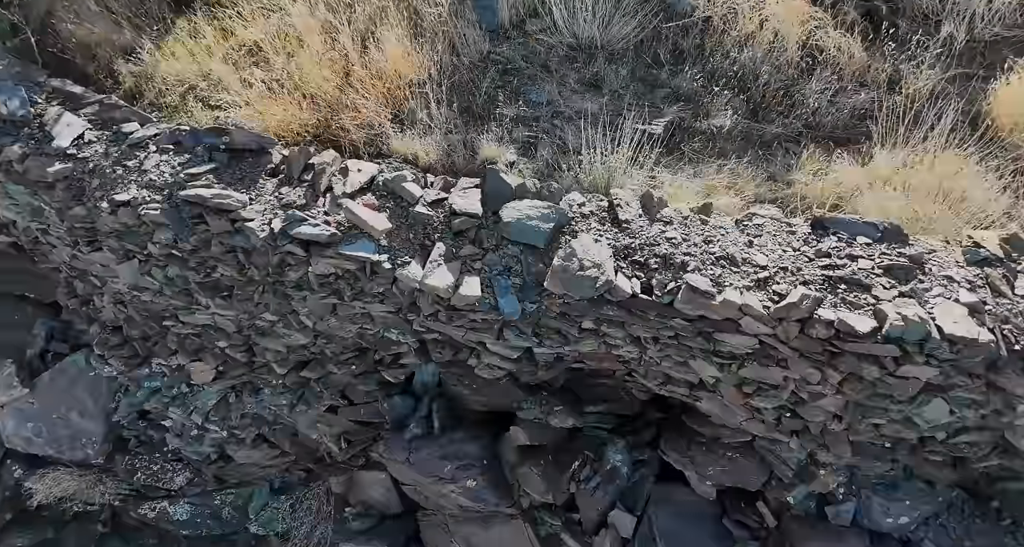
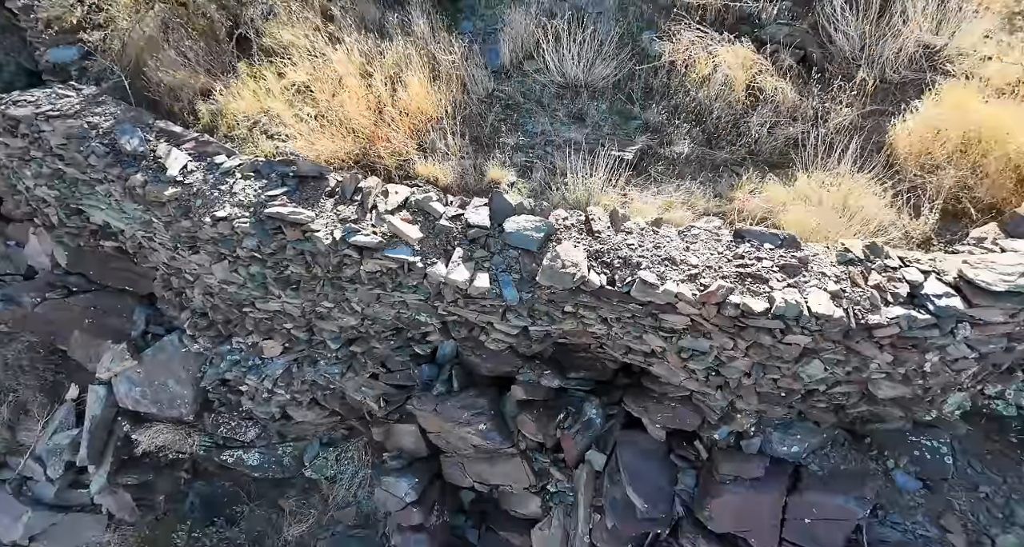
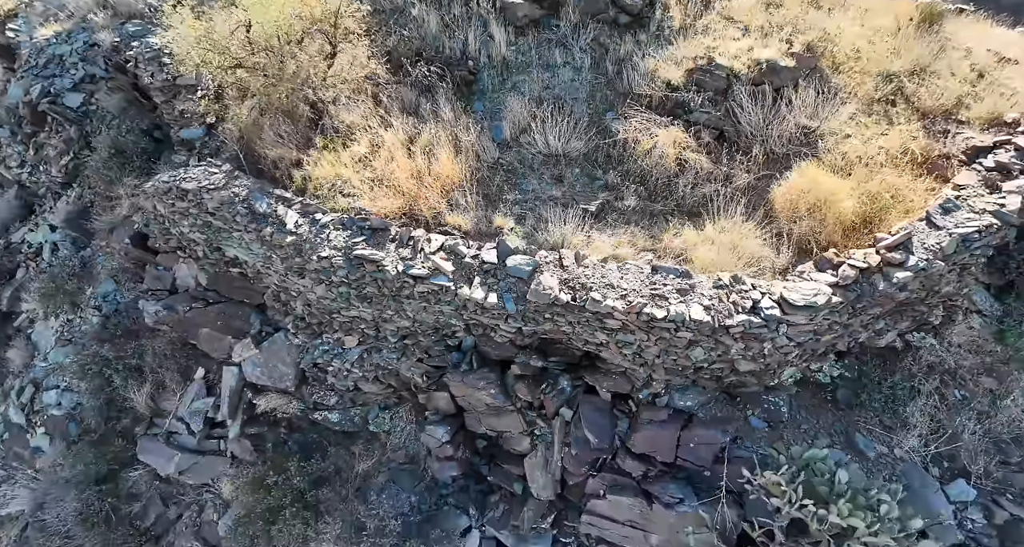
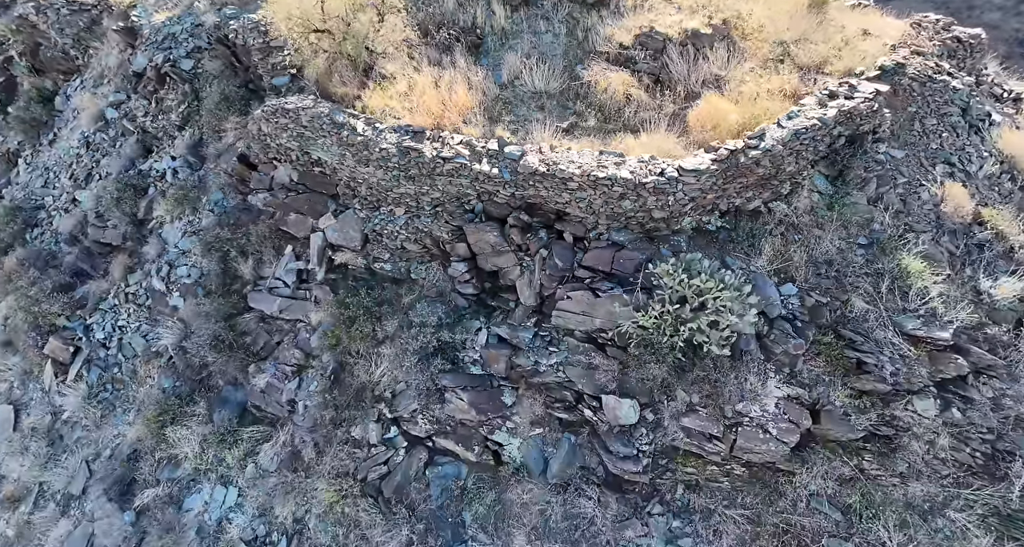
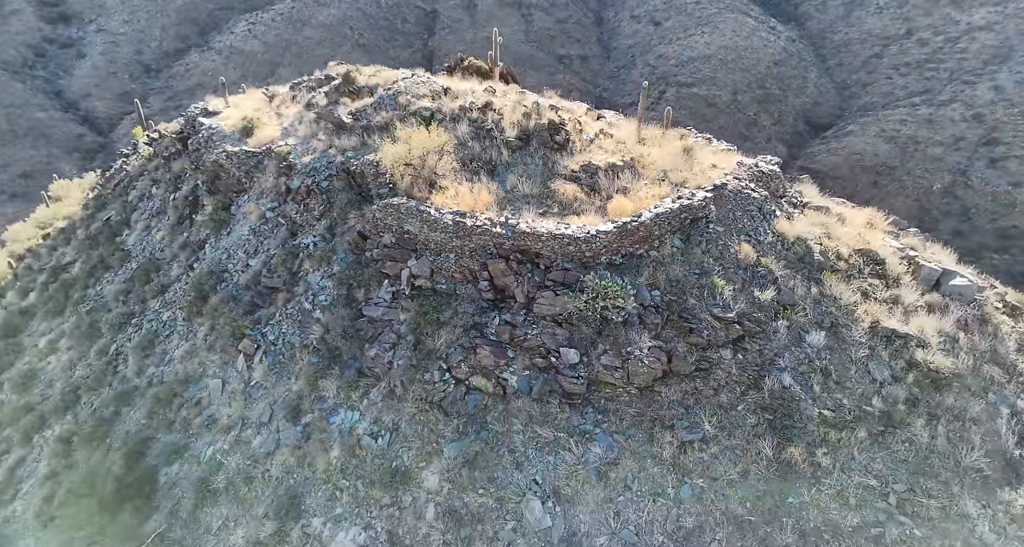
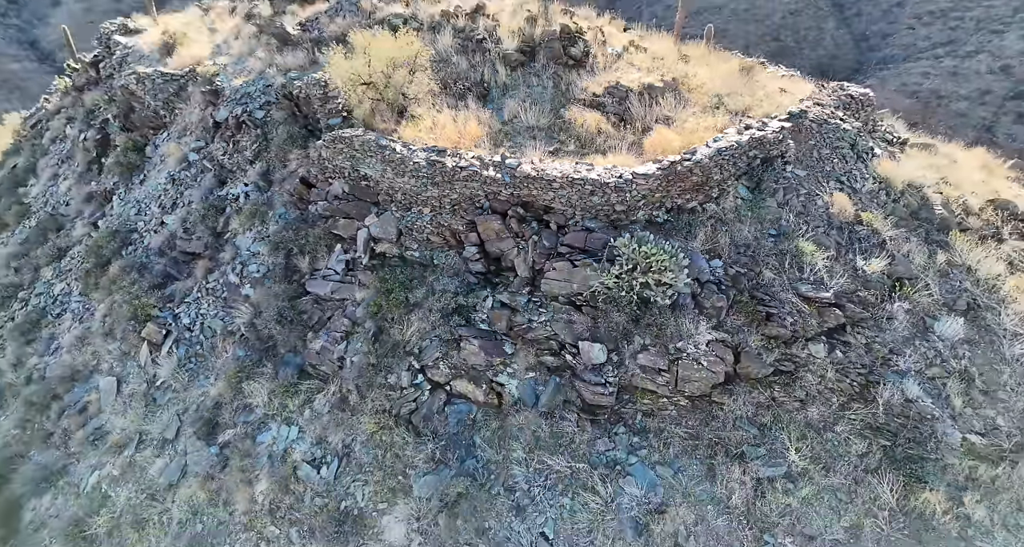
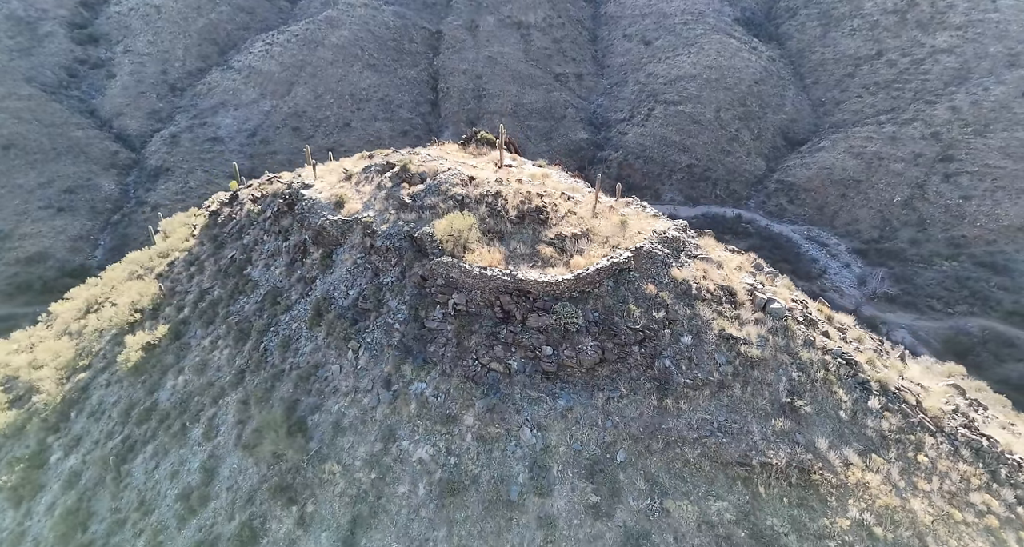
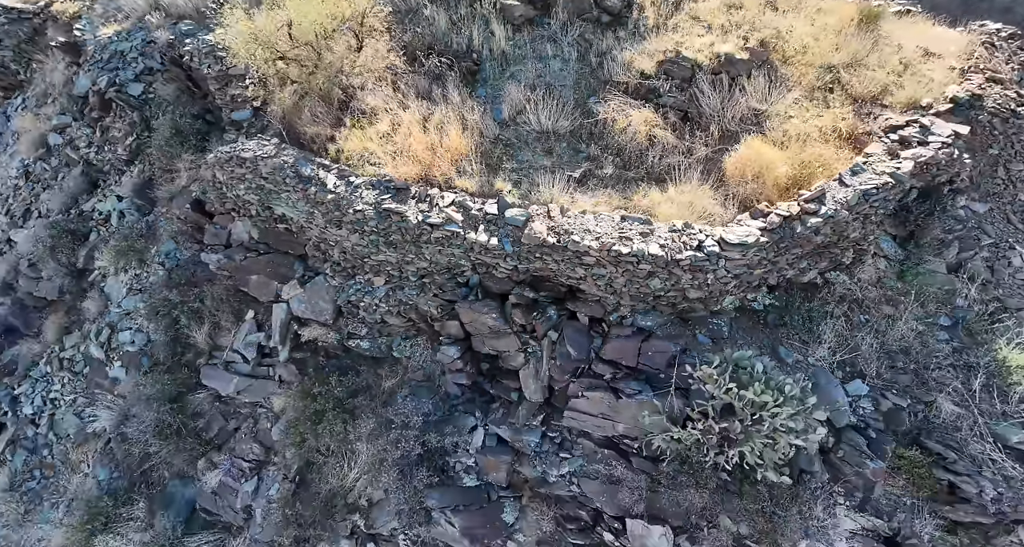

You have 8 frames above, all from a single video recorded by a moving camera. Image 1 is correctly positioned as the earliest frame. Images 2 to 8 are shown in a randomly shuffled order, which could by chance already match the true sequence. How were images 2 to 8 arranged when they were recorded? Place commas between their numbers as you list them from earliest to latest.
2, 3, 8, 4, 6, 5, 7
